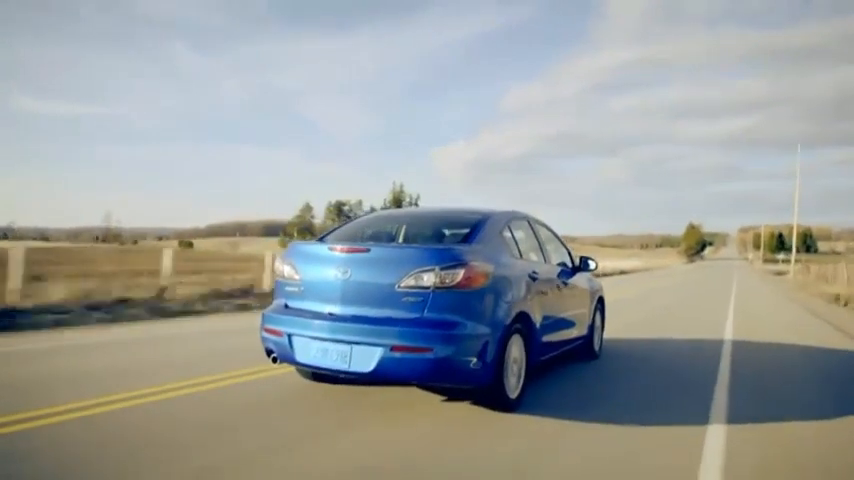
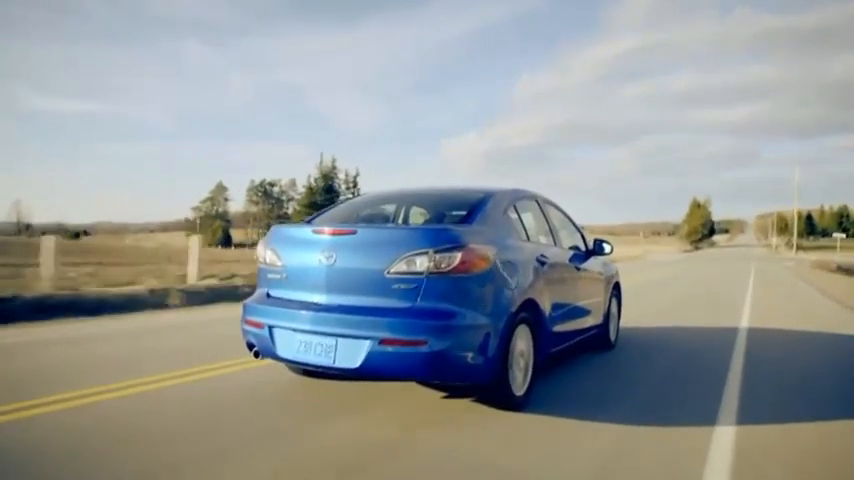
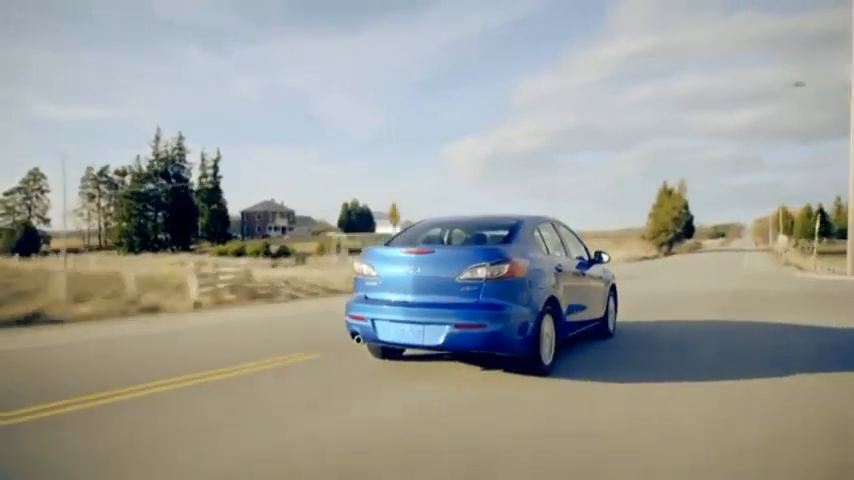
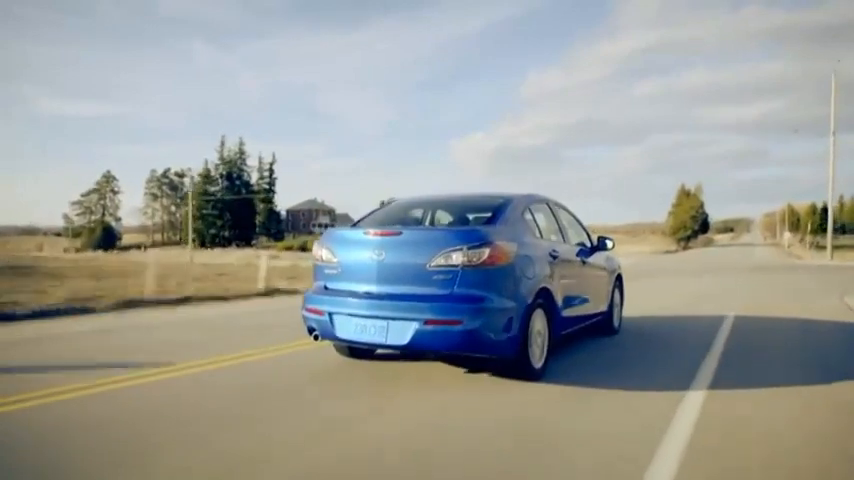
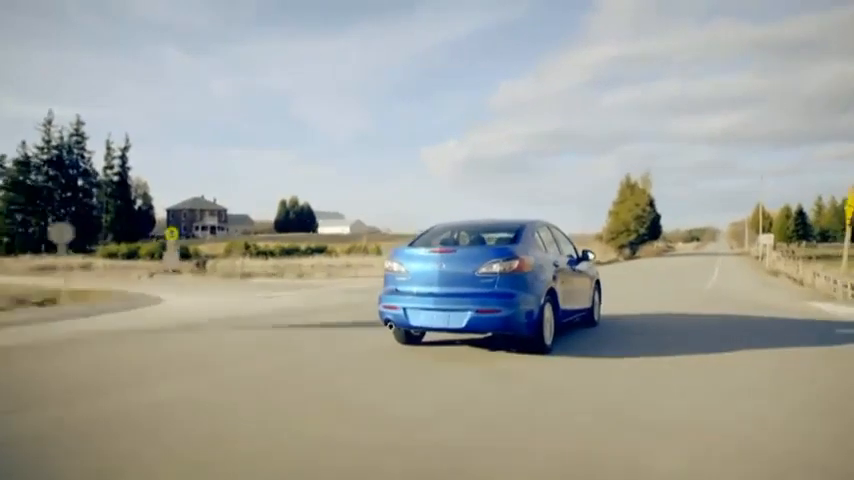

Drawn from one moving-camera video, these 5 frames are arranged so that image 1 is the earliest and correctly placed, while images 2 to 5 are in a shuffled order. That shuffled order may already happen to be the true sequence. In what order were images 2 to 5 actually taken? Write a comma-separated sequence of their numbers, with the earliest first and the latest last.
2, 4, 3, 5
